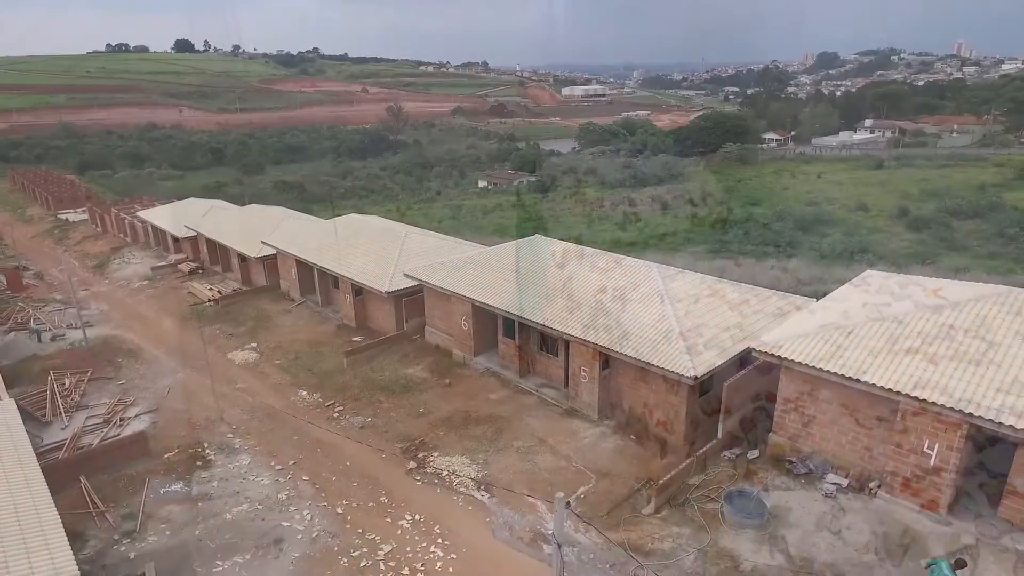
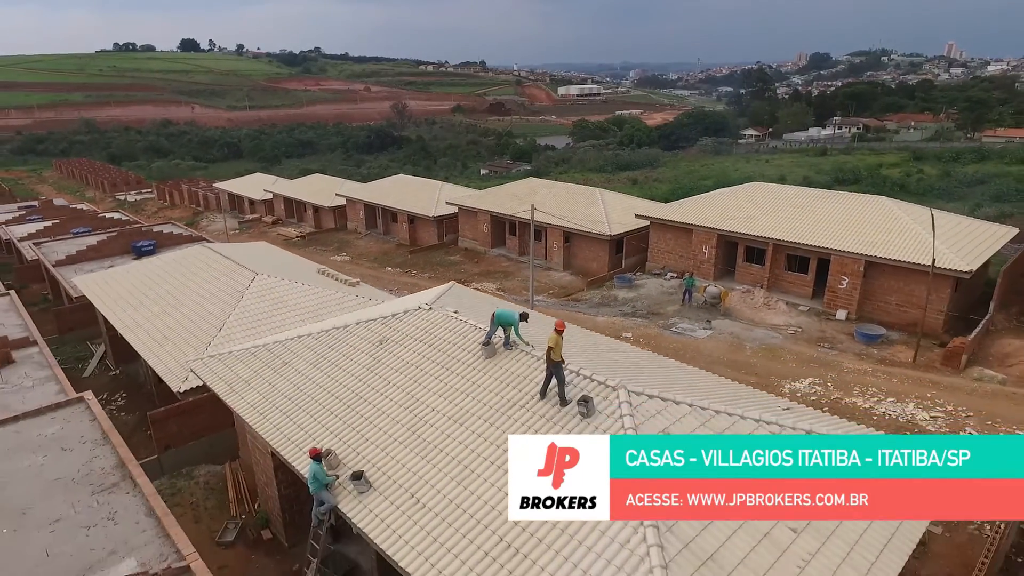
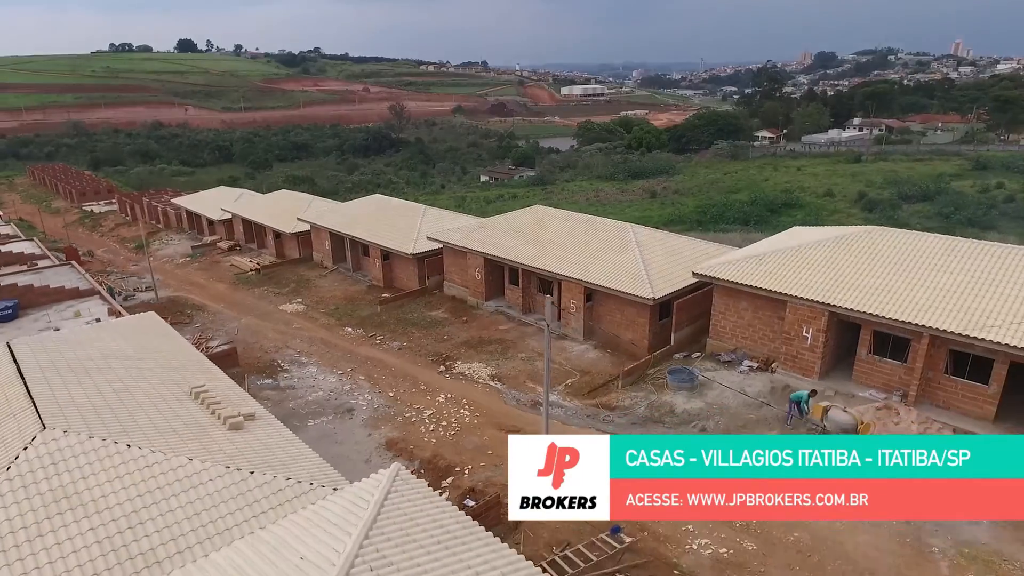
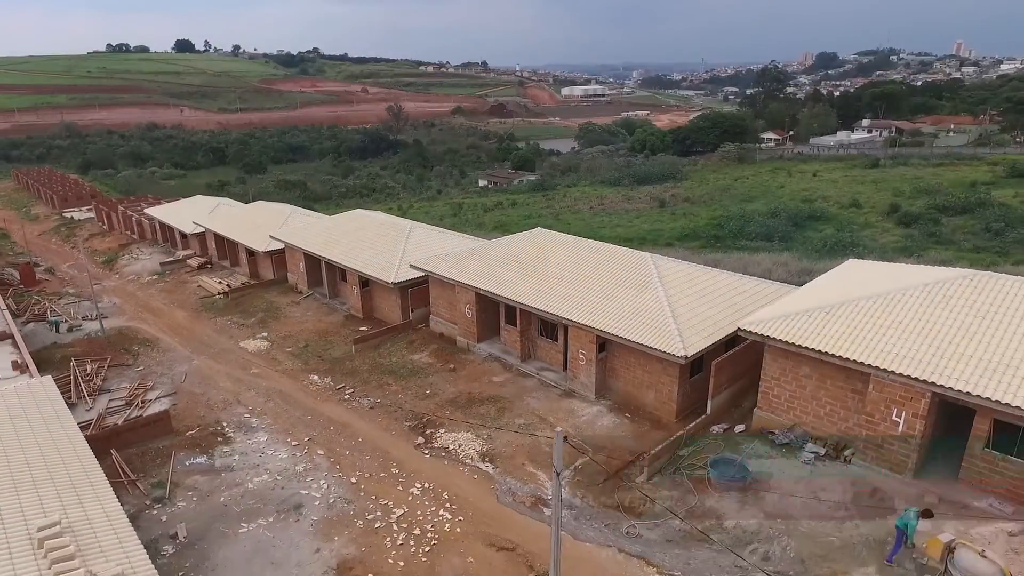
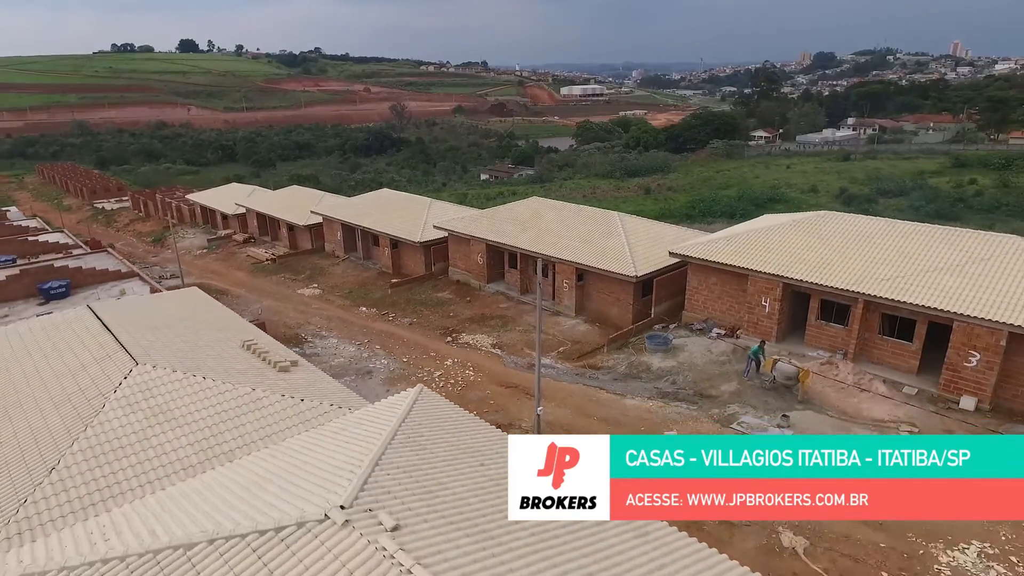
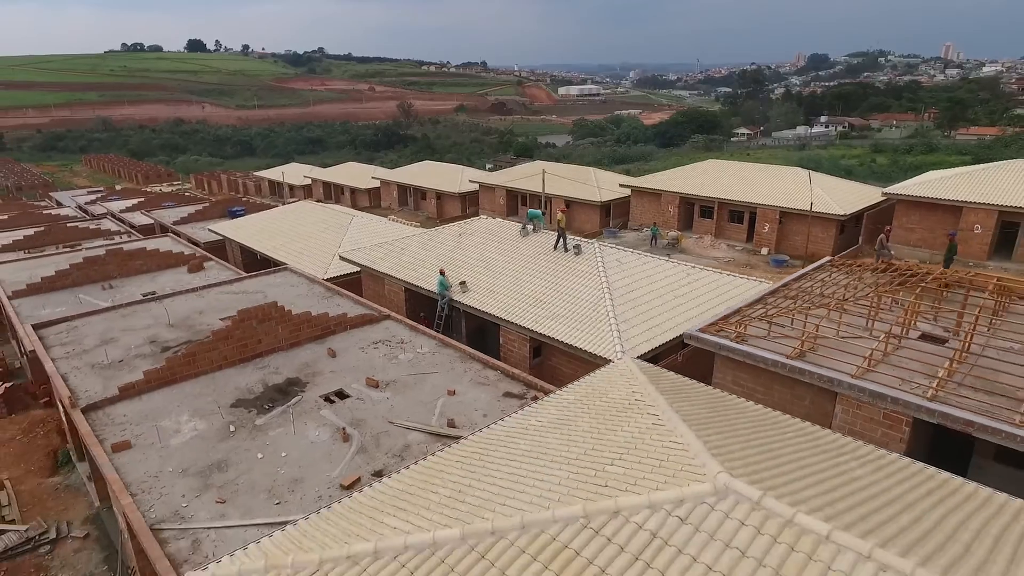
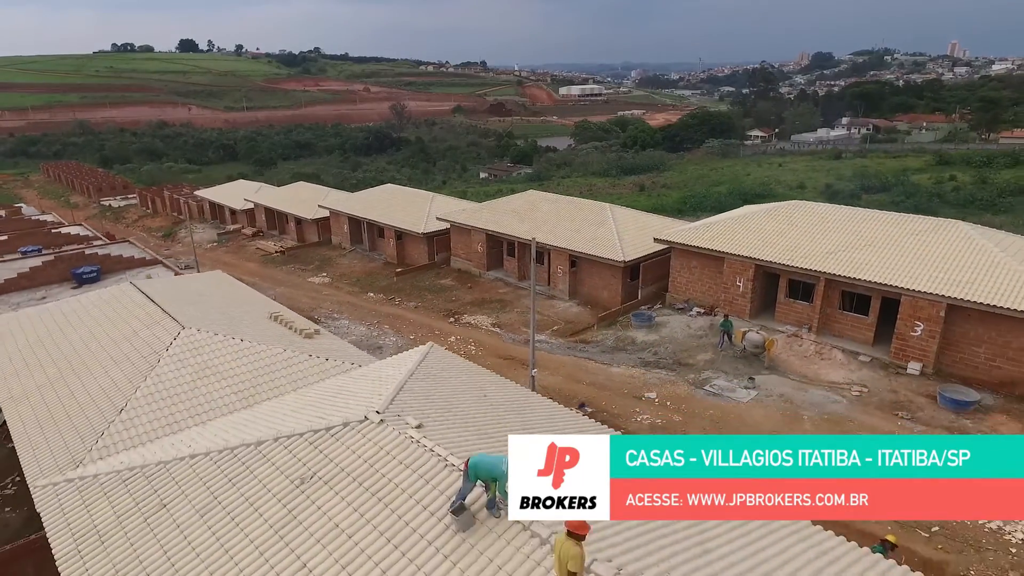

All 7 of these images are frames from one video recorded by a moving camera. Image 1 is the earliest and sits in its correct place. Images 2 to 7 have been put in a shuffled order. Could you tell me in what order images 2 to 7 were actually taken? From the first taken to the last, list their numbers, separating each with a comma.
4, 3, 5, 7, 2, 6
